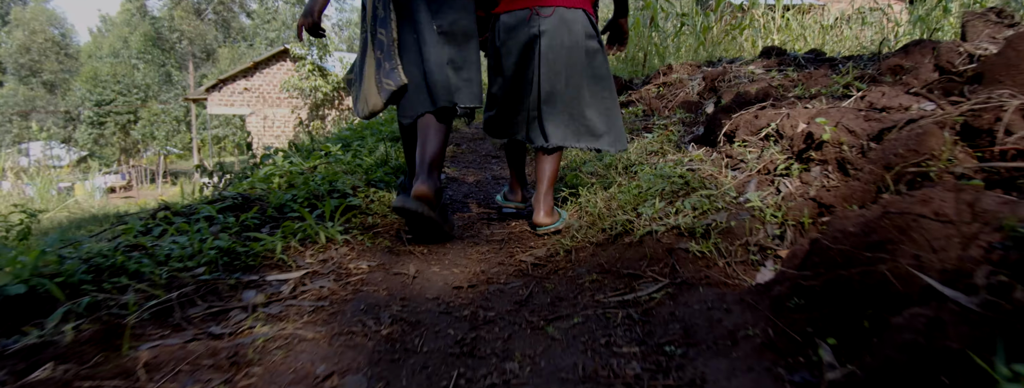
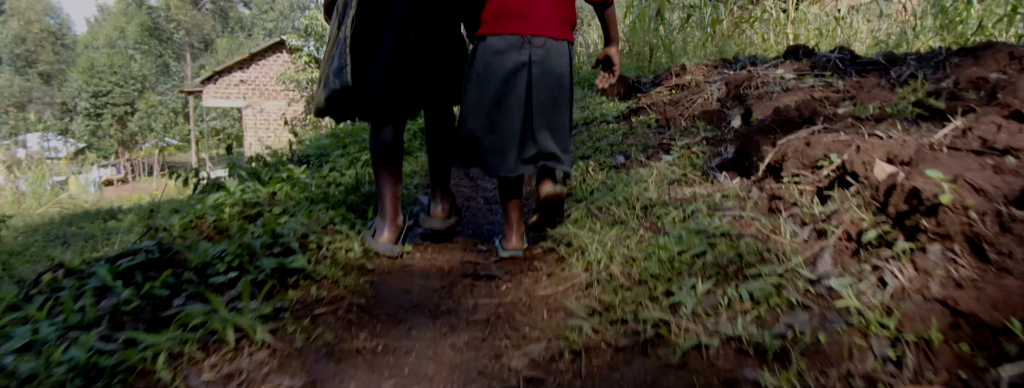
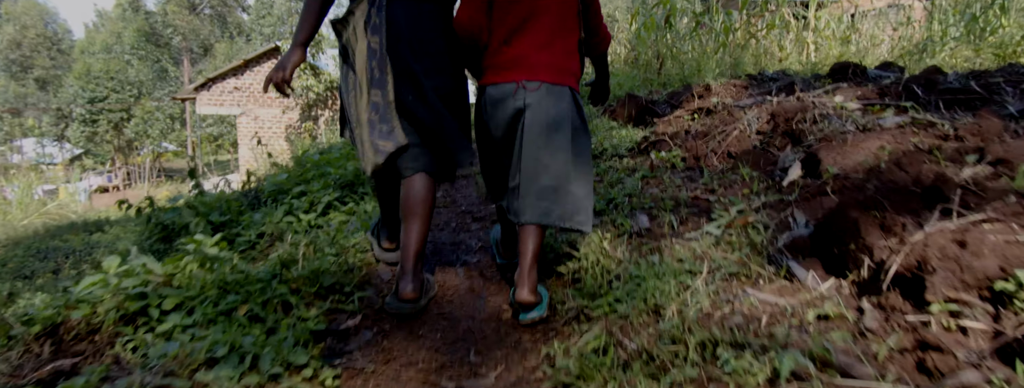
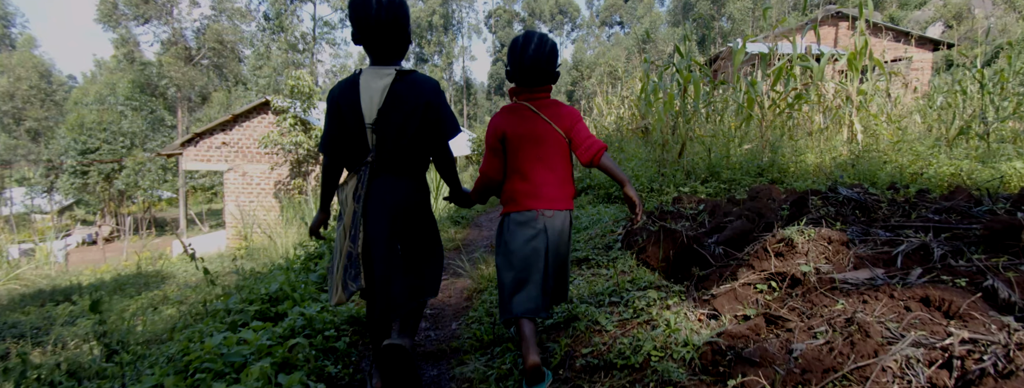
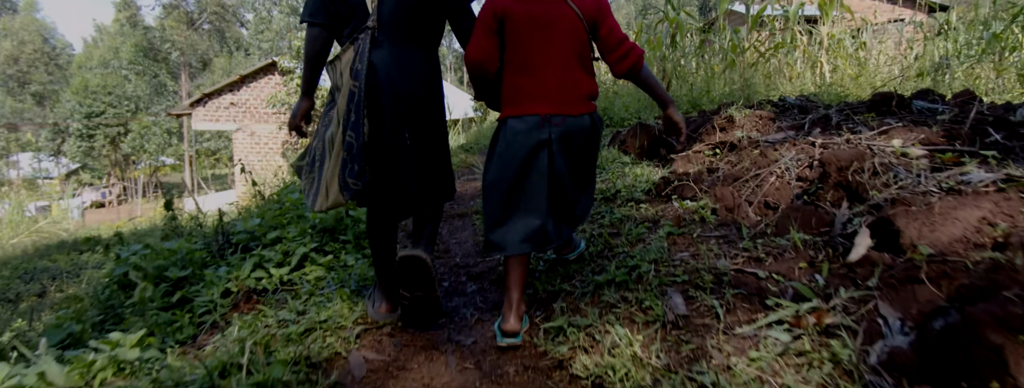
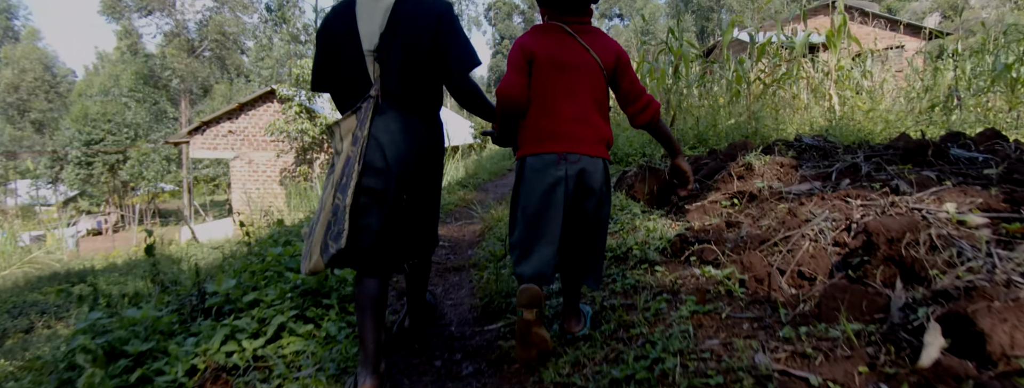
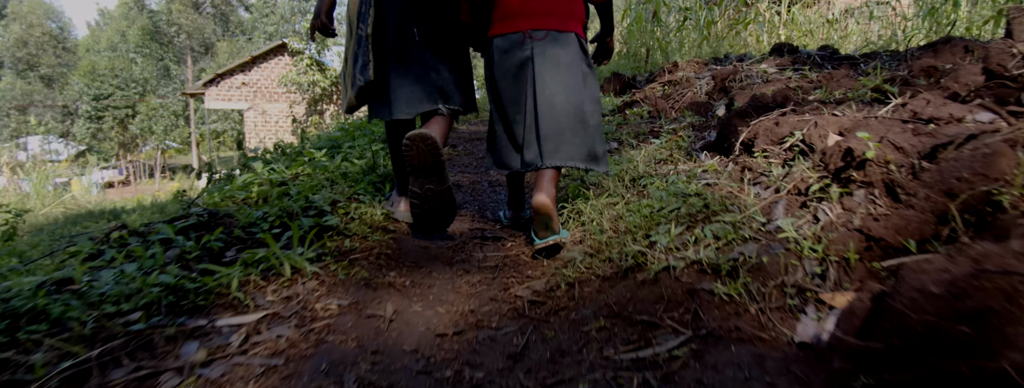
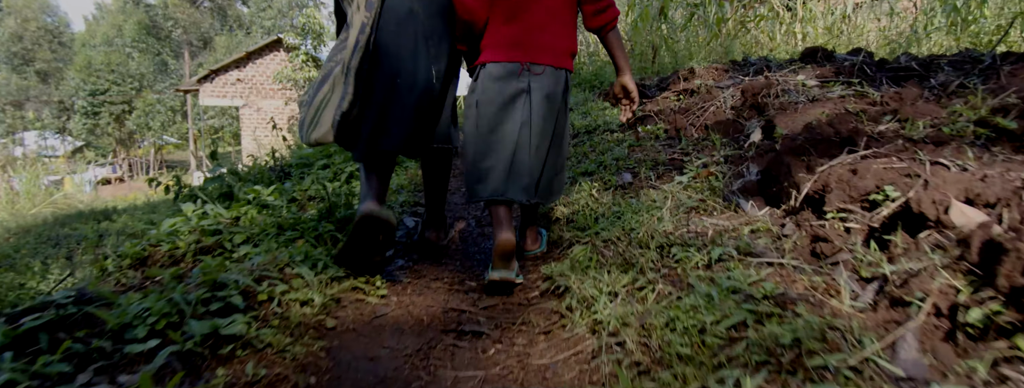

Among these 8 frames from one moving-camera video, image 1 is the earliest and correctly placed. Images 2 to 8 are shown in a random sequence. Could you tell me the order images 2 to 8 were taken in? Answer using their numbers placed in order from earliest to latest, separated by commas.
7, 2, 8, 3, 5, 6, 4
